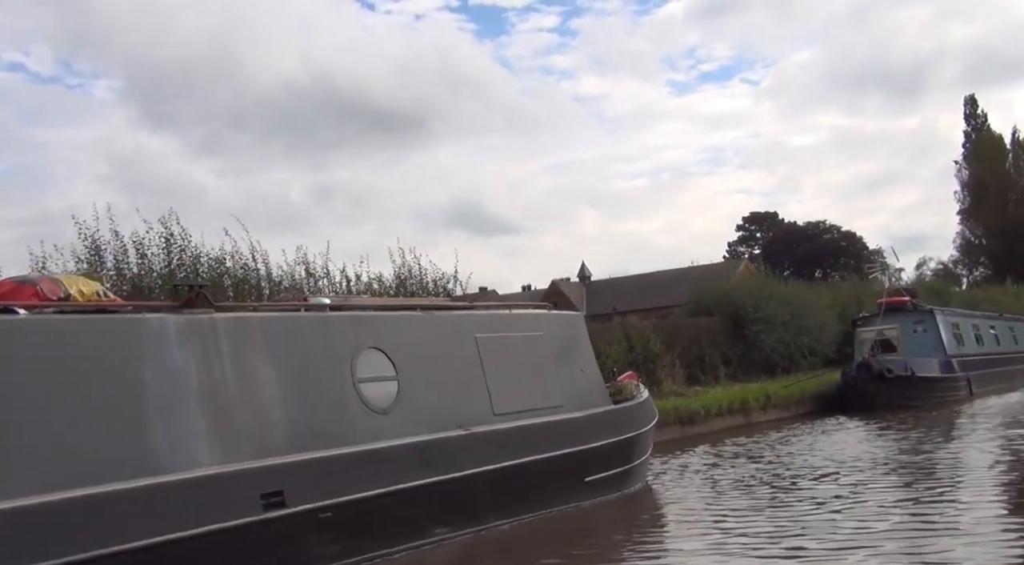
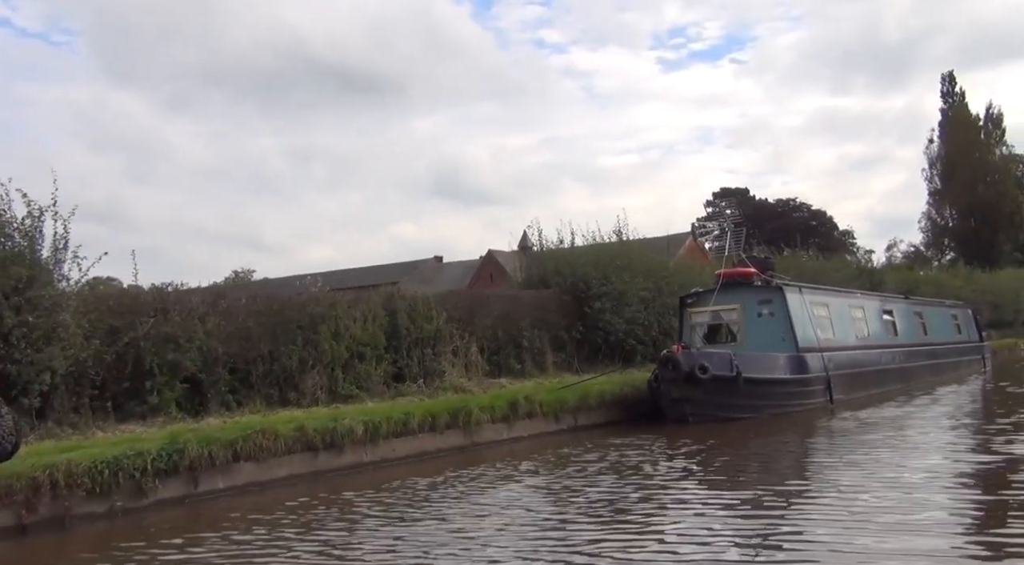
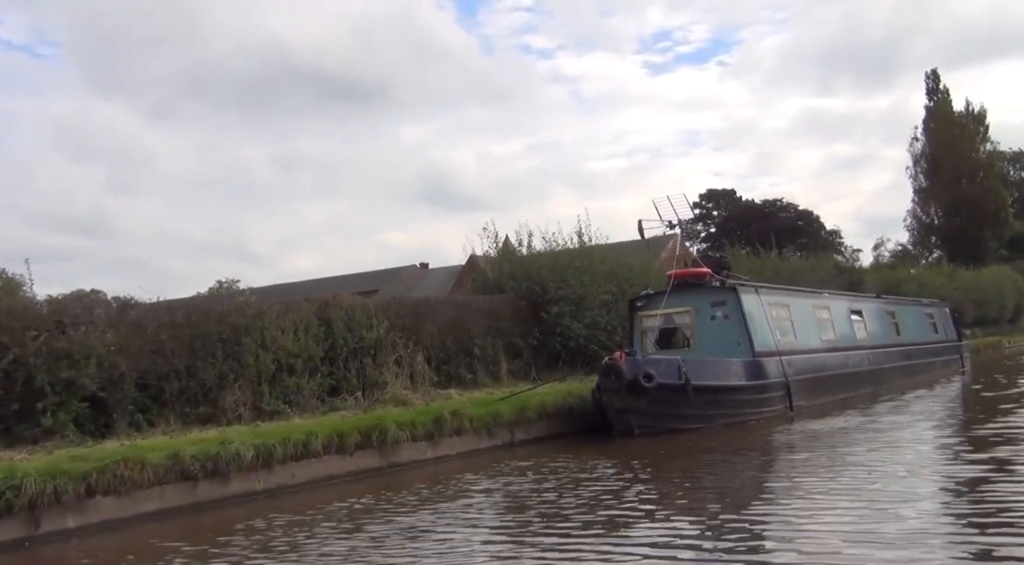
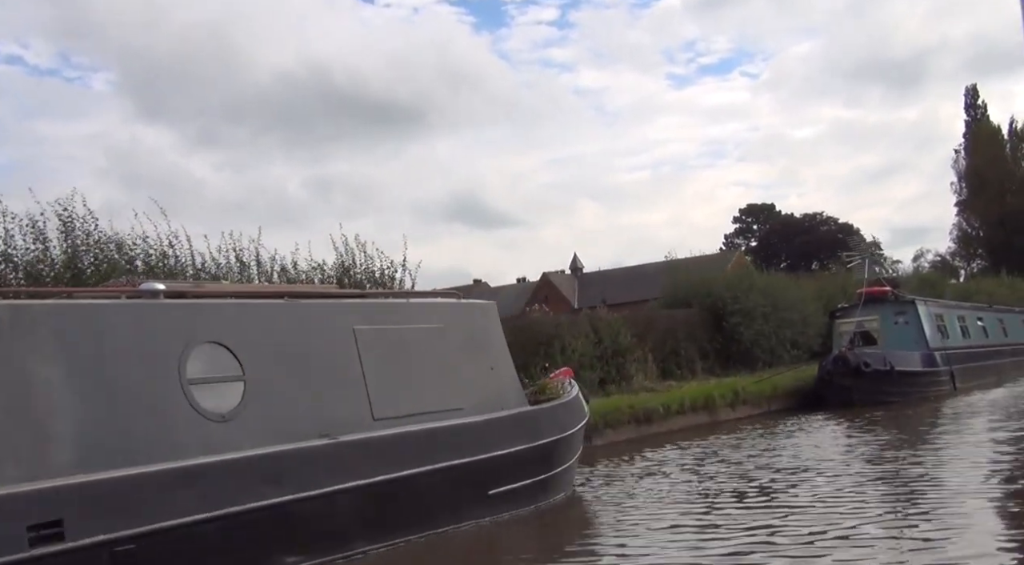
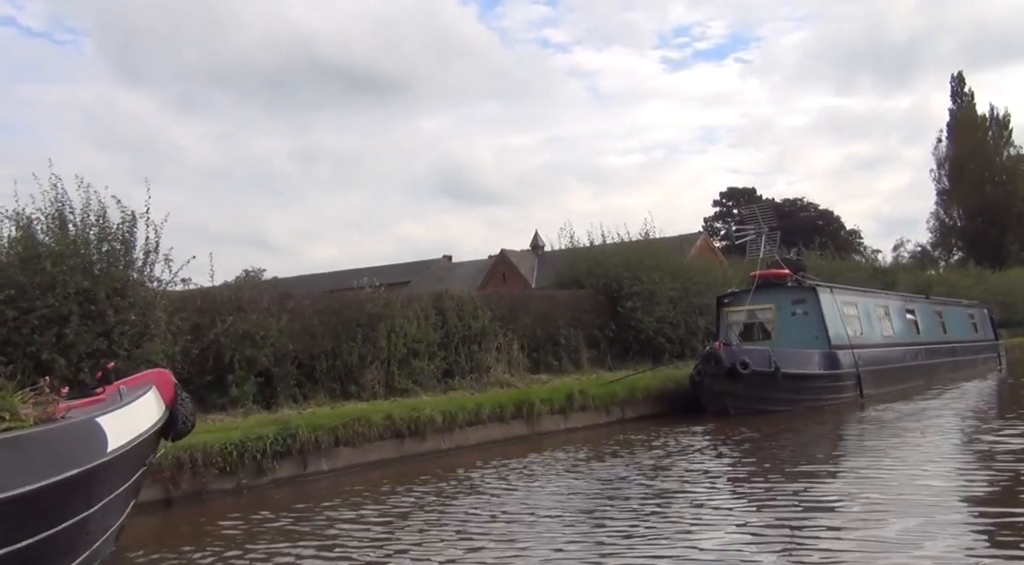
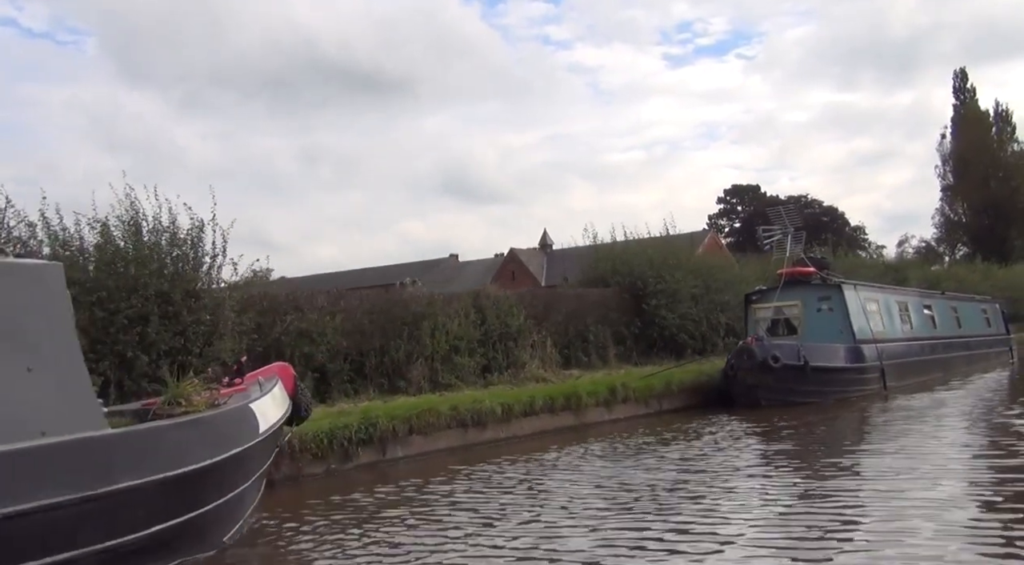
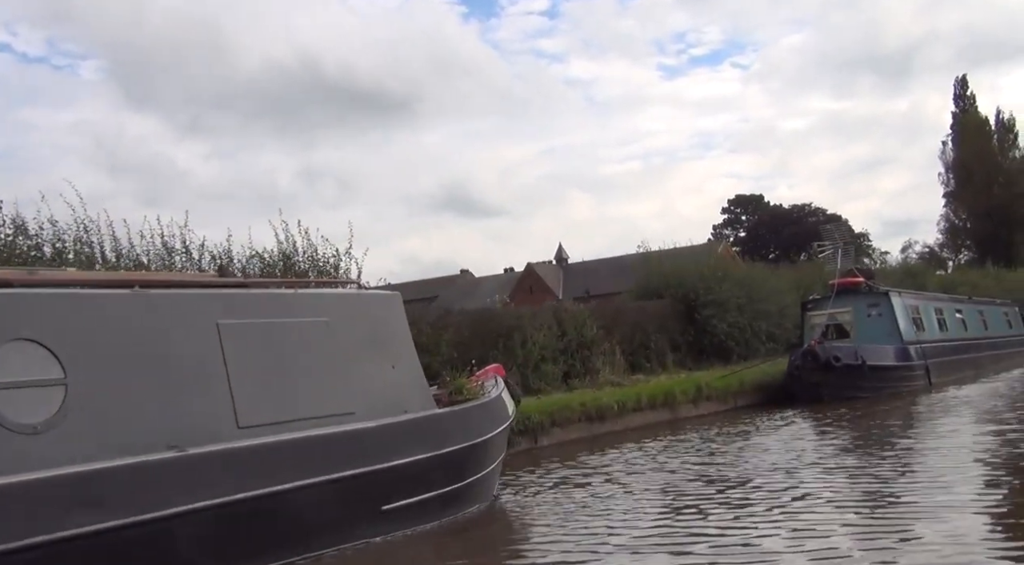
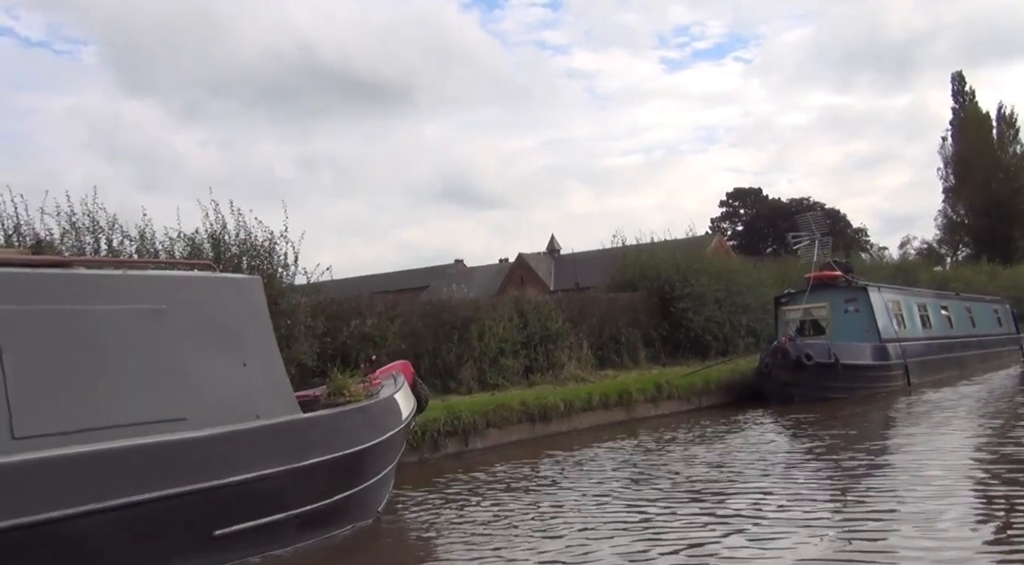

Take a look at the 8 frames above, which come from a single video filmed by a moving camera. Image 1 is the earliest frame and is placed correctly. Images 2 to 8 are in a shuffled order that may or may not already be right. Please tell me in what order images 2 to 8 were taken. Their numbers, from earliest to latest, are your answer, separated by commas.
4, 7, 8, 6, 5, 2, 3
